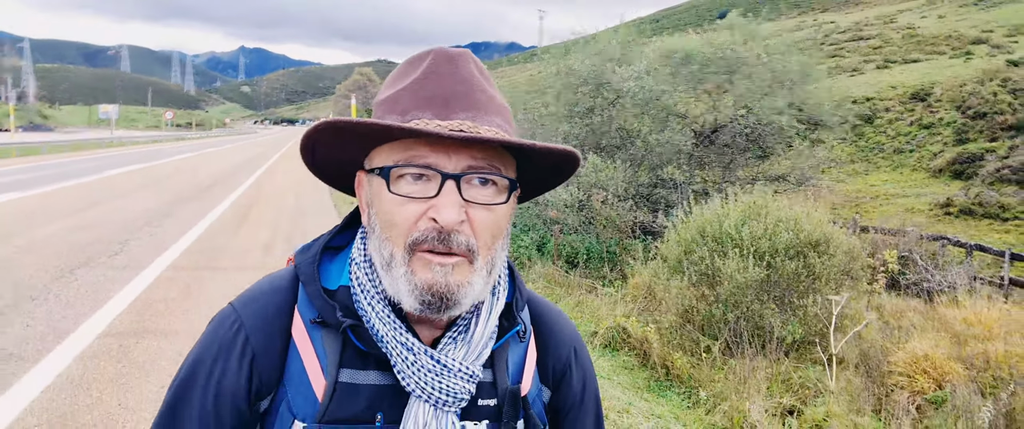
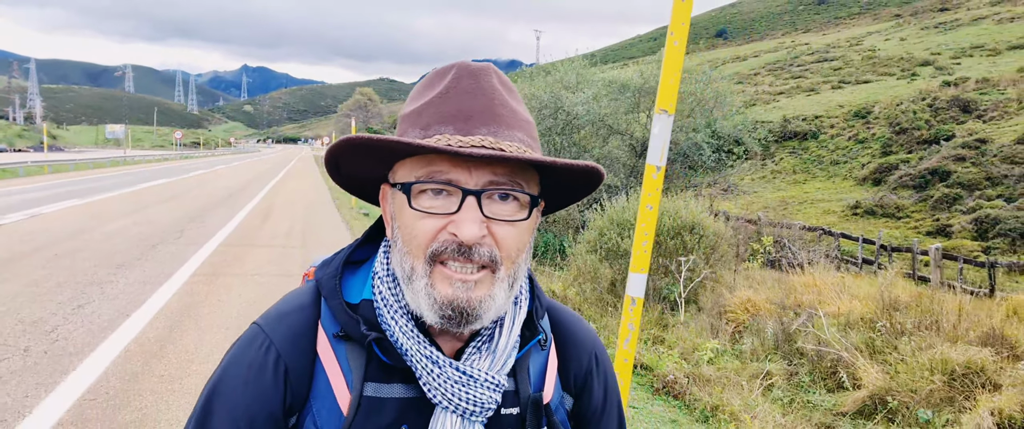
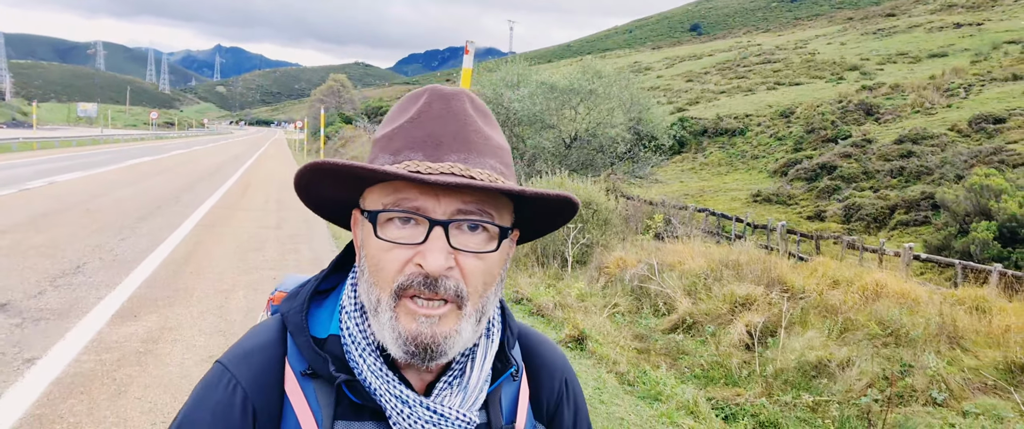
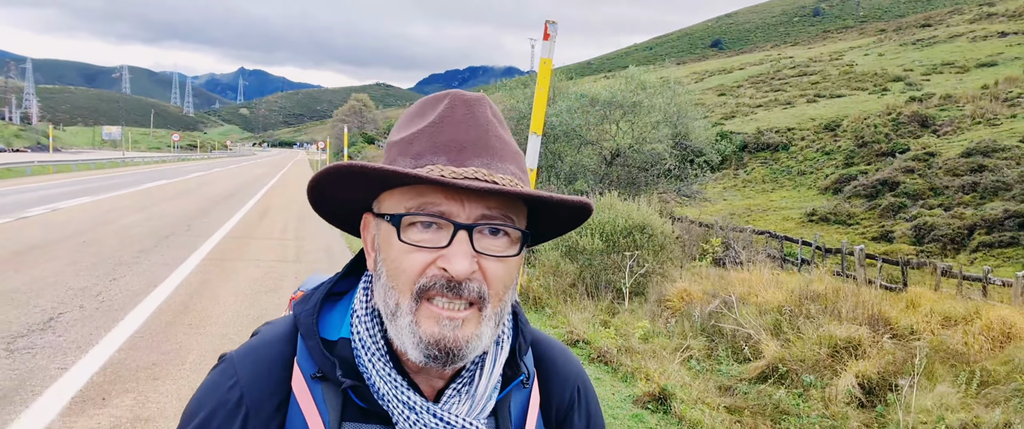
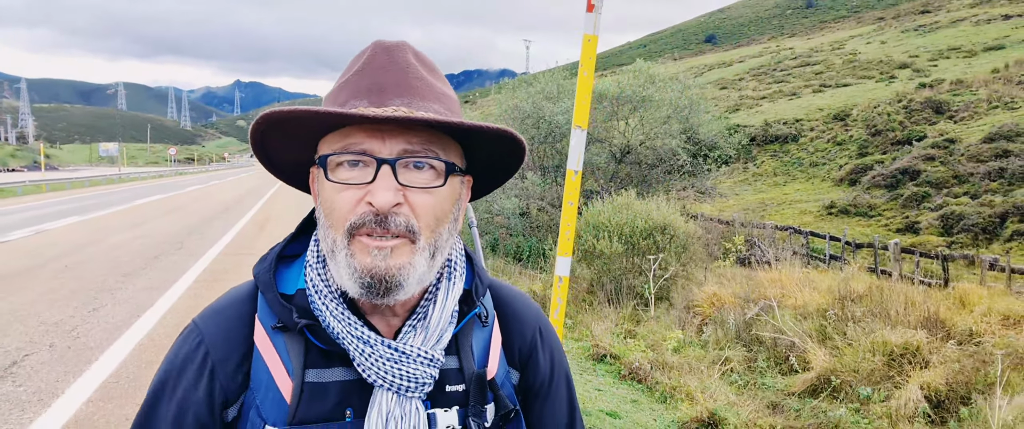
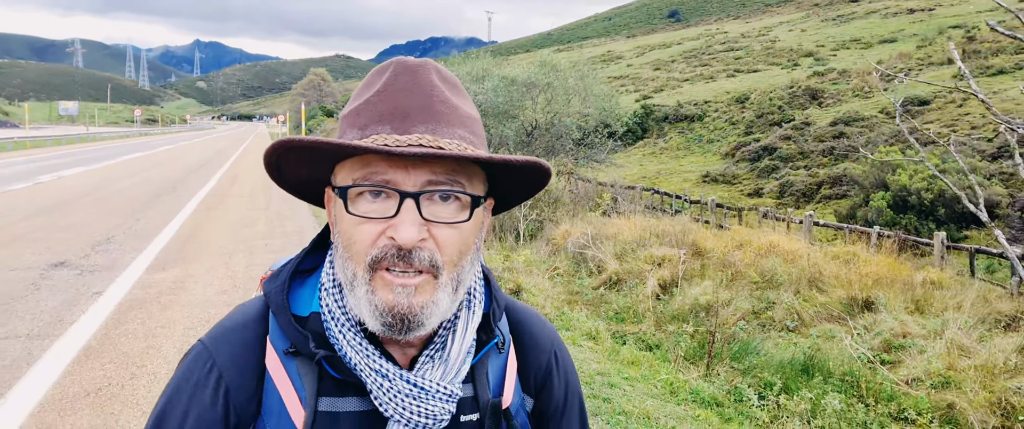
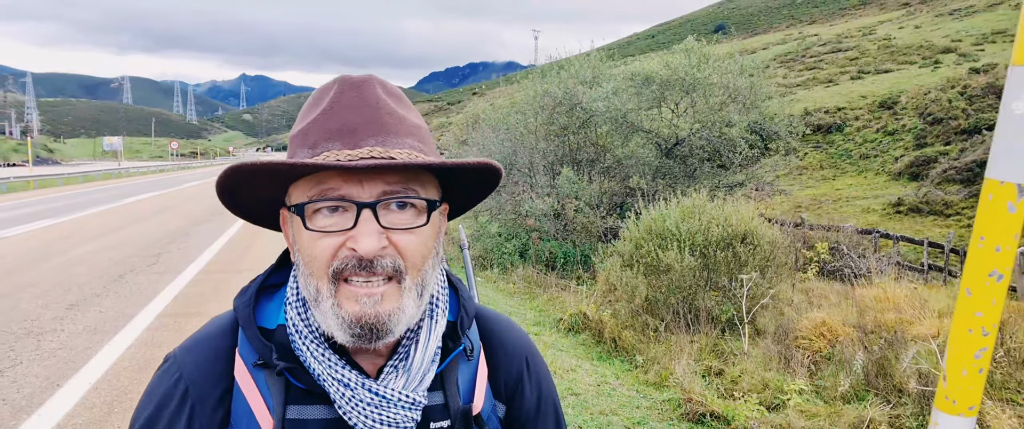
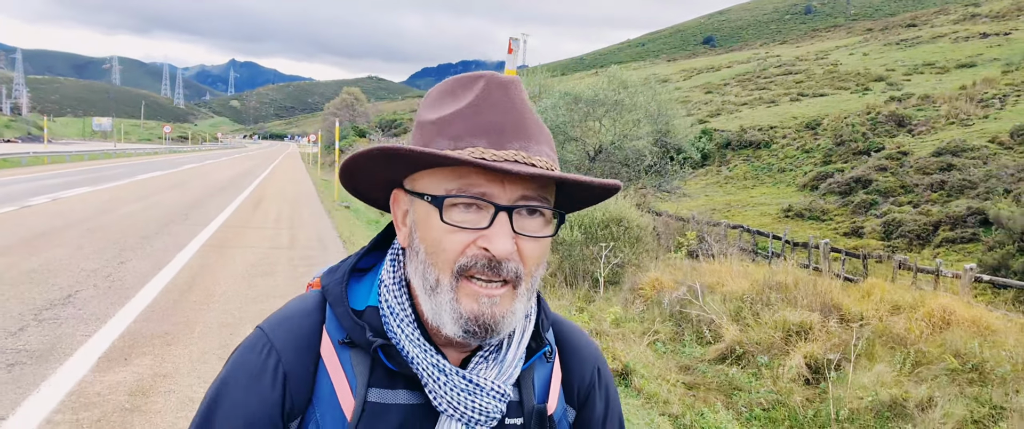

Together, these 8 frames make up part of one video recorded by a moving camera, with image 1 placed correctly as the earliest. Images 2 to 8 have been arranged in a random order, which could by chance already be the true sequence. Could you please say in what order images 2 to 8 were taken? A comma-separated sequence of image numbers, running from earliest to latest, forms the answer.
7, 2, 5, 4, 8, 3, 6
